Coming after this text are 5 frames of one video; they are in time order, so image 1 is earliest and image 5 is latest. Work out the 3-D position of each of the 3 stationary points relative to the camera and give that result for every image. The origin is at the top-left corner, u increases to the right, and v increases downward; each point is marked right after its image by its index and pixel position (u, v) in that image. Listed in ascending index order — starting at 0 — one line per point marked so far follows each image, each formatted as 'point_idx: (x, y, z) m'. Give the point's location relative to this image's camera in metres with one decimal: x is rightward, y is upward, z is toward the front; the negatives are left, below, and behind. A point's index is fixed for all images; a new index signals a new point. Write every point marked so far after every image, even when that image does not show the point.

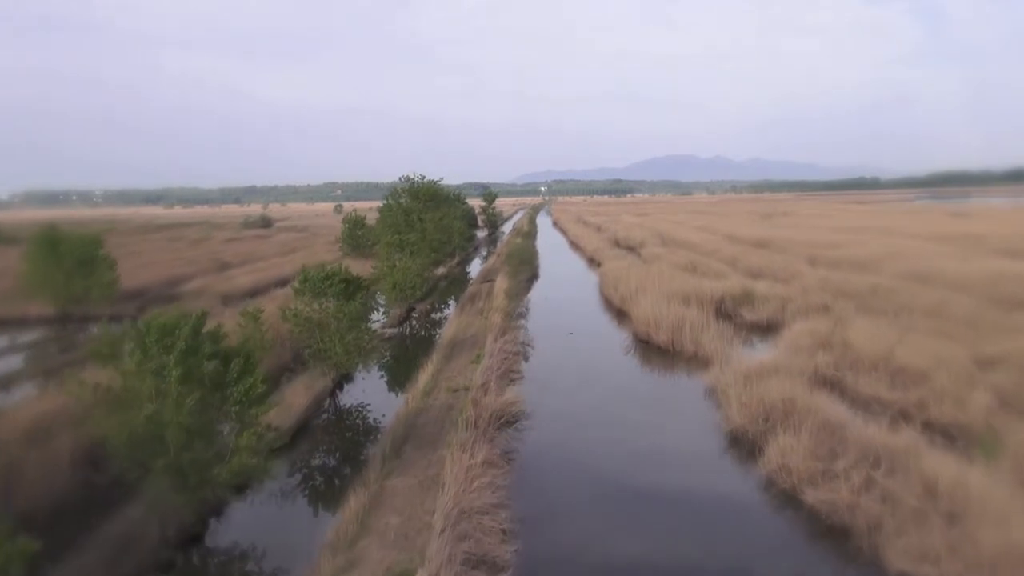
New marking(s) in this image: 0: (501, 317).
0: (-0.3, -0.8, +16.1) m
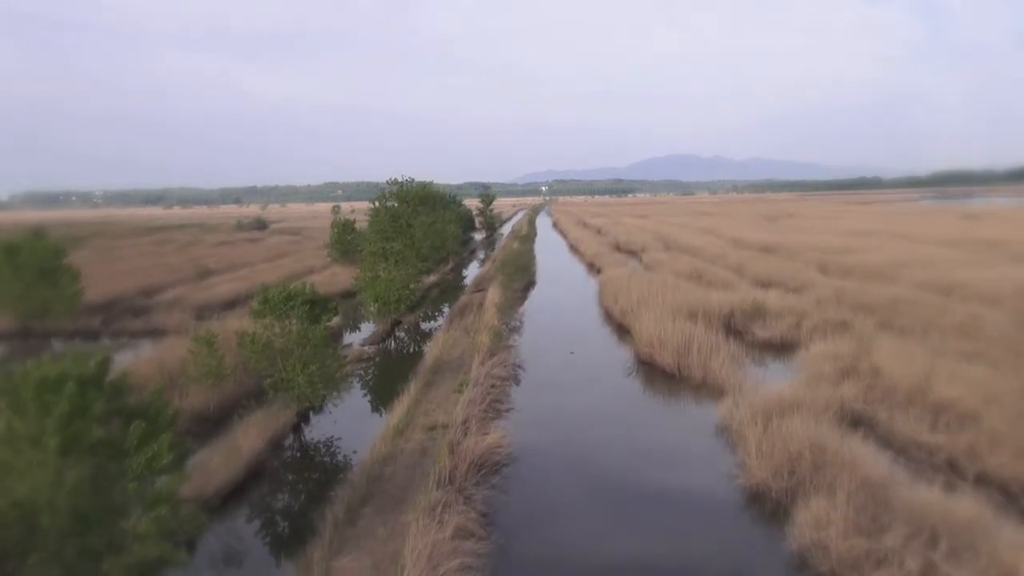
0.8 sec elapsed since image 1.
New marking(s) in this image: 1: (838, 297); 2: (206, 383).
0: (-0.5, -1.2, +14.7) m
1: (+10.2, -0.3, +19.5) m
2: (-5.4, -1.7, +11.1) m
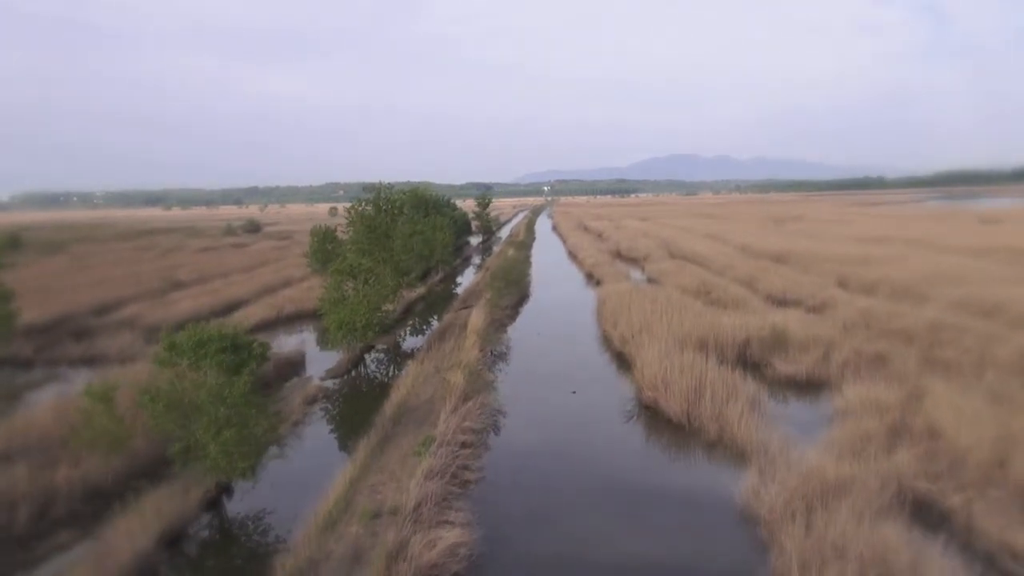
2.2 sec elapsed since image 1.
0: (-0.9, -1.8, +12.5) m
1: (+9.8, -0.9, +17.3) m
2: (-5.8, -2.3, +8.9) m
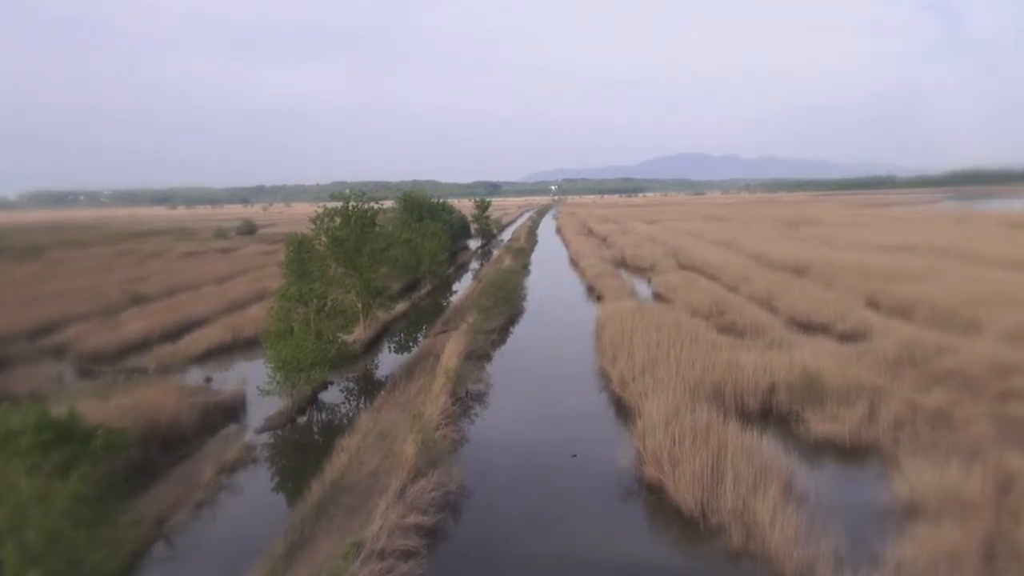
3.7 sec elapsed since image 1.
0: (-1.4, -2.4, +10.0) m
1: (+9.4, -1.6, +14.6) m
2: (-6.4, -3.0, +6.4) m
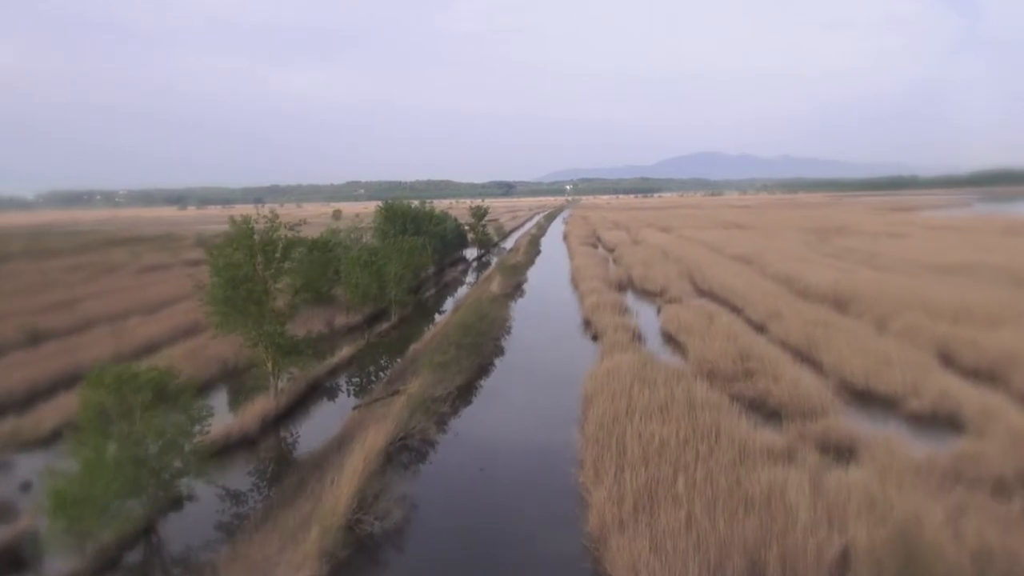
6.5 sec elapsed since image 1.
0: (-2.6, -3.7, +5.3) m
1: (+8.3, -2.9, +9.7) m
2: (-7.7, -4.2, +1.8) m
